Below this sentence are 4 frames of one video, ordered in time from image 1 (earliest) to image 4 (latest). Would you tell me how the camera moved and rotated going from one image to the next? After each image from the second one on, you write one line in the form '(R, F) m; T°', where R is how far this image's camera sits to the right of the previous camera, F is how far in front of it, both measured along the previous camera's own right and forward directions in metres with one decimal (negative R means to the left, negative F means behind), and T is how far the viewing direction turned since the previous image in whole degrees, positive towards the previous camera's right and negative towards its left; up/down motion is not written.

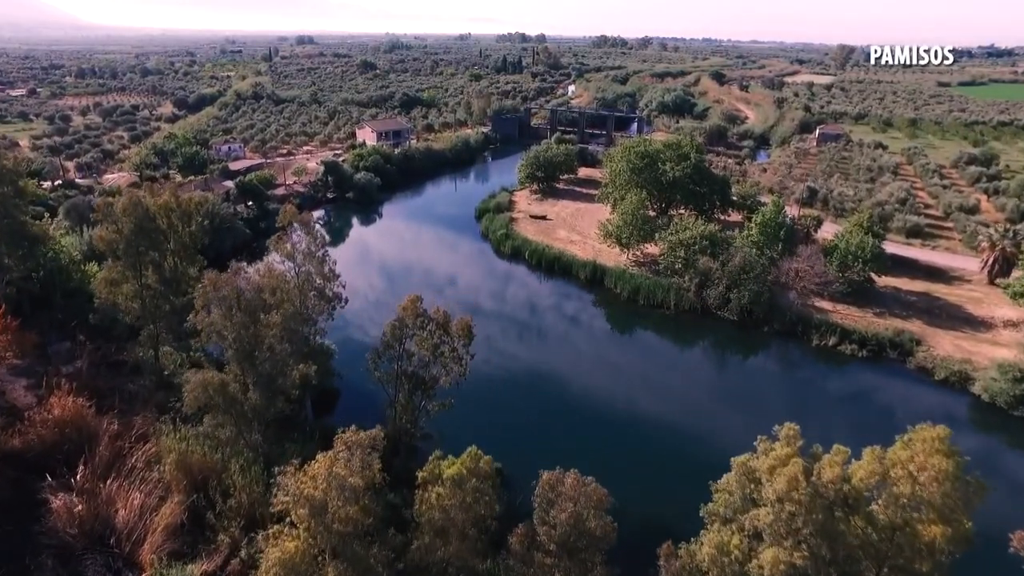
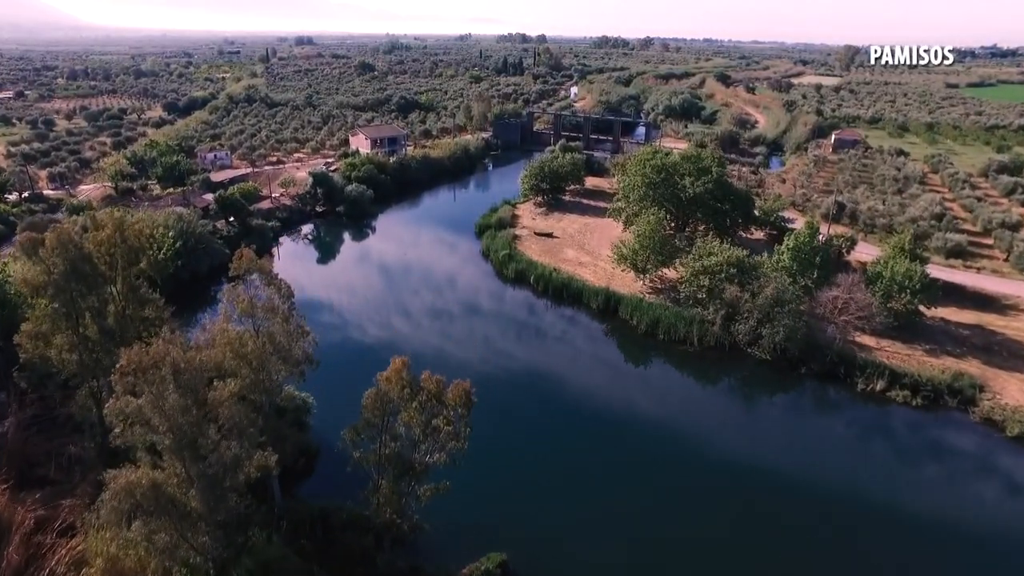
(-0.2, +3.5) m; 0°
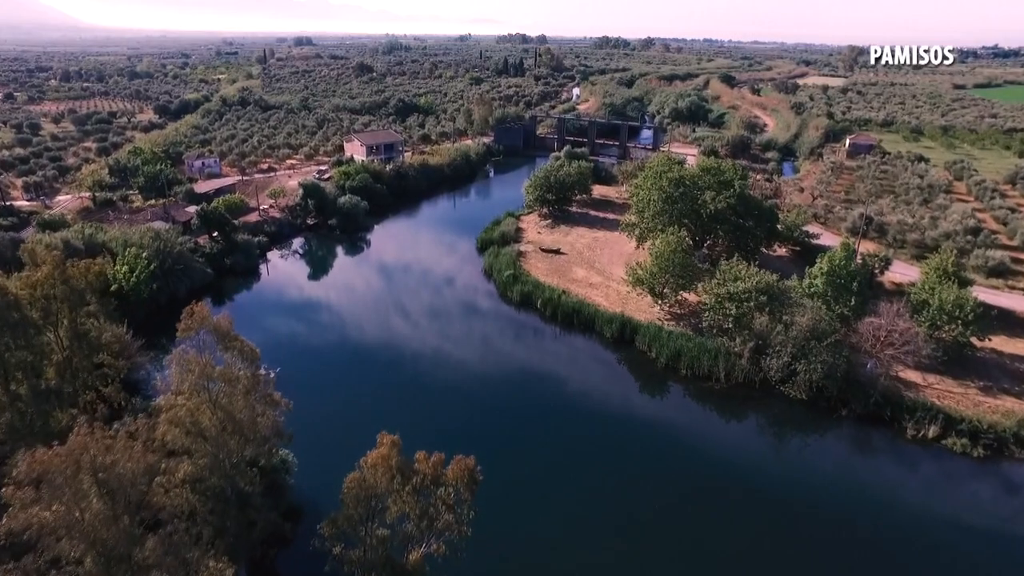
(-0.3, +2.9) m; 0°
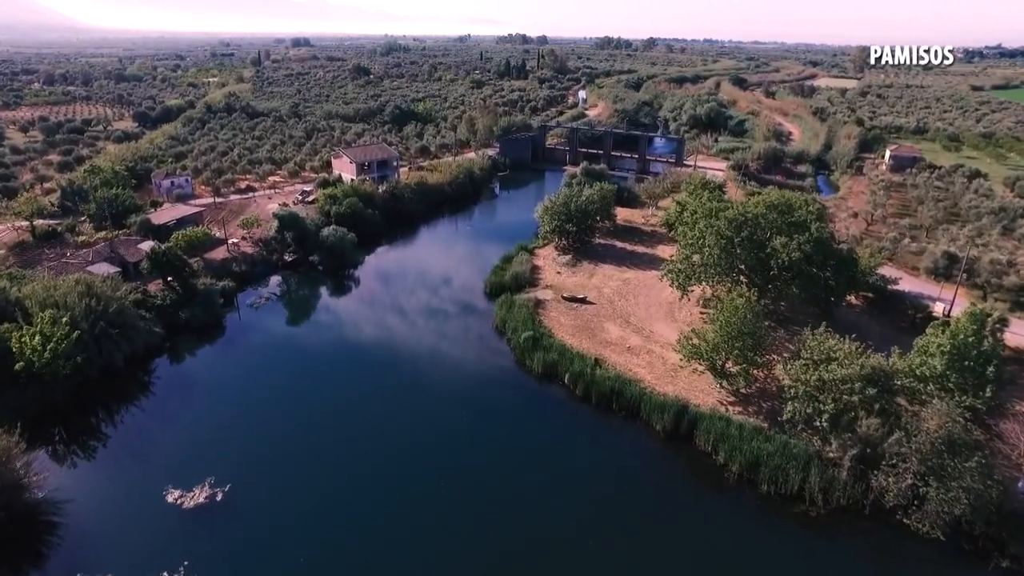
(-0.9, +6.7) m; 0°
